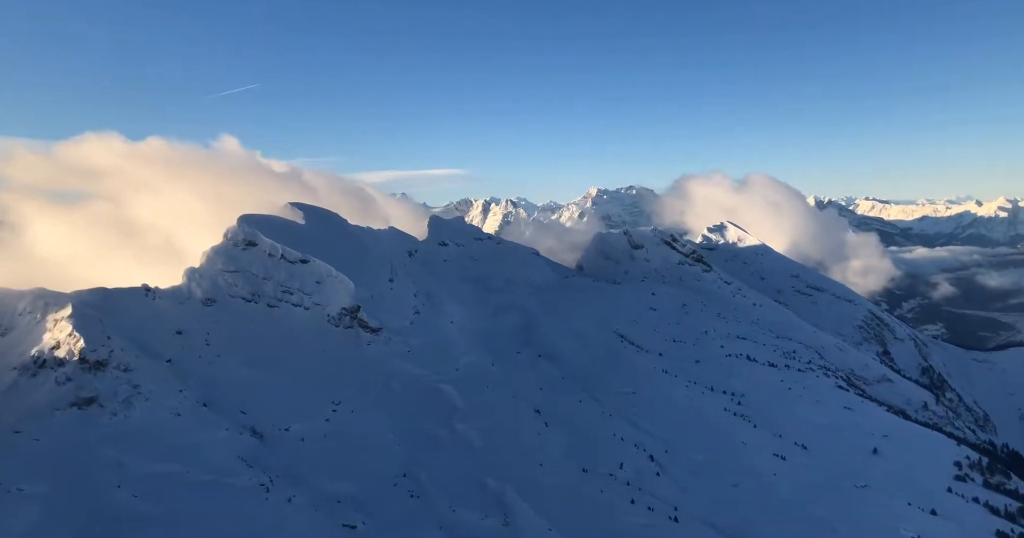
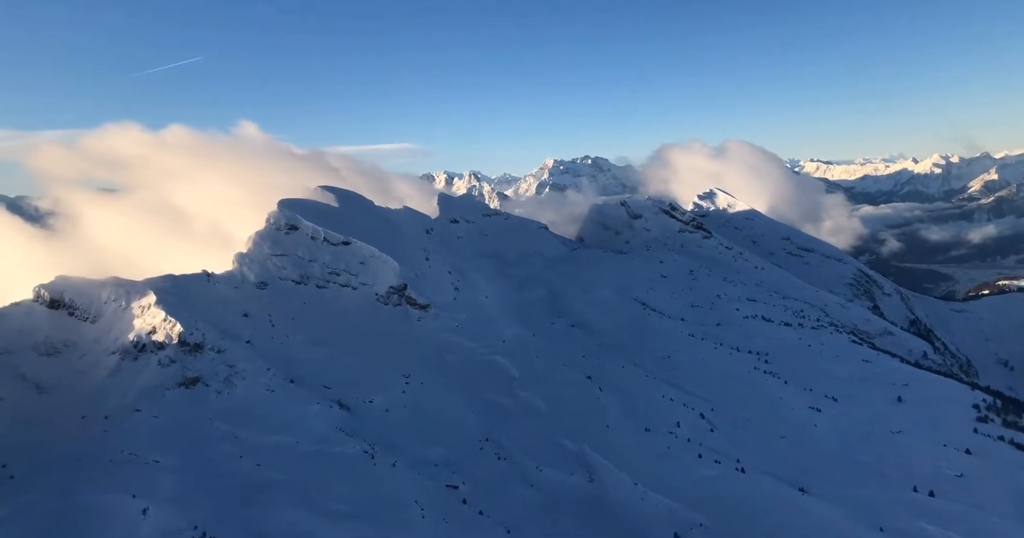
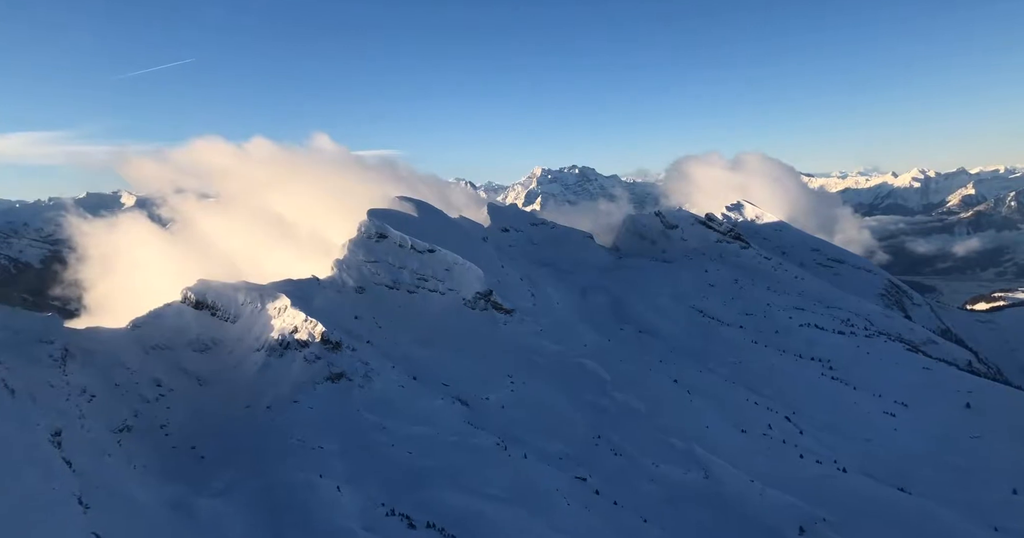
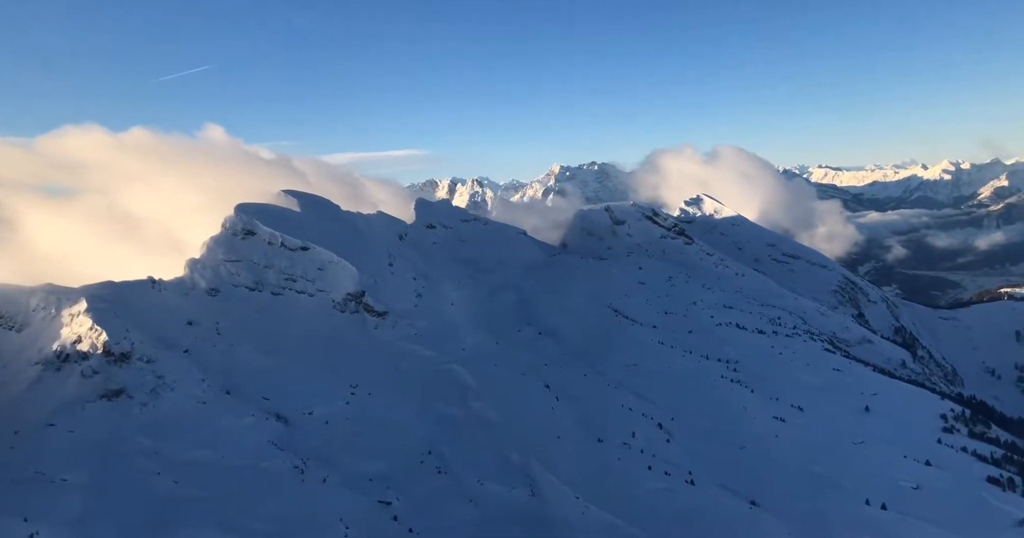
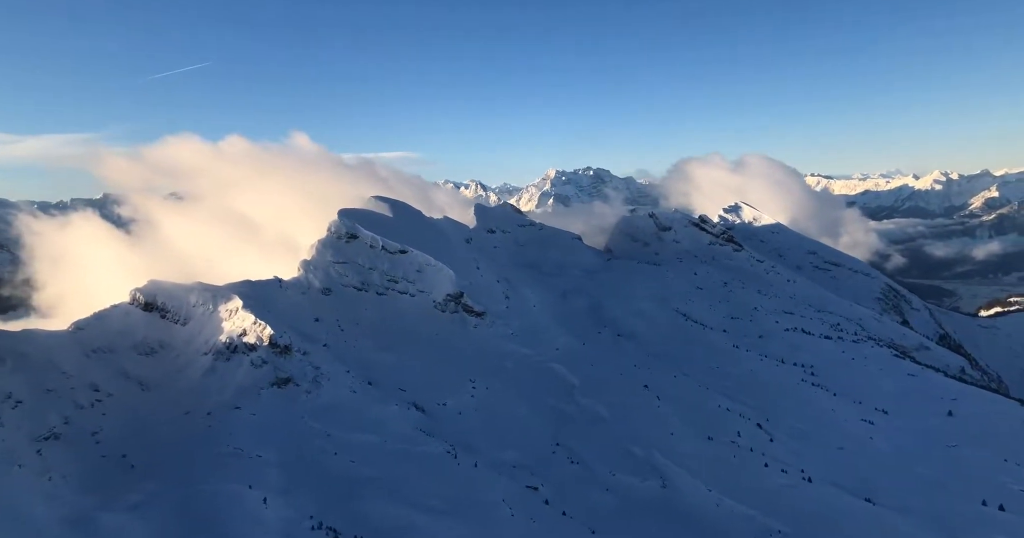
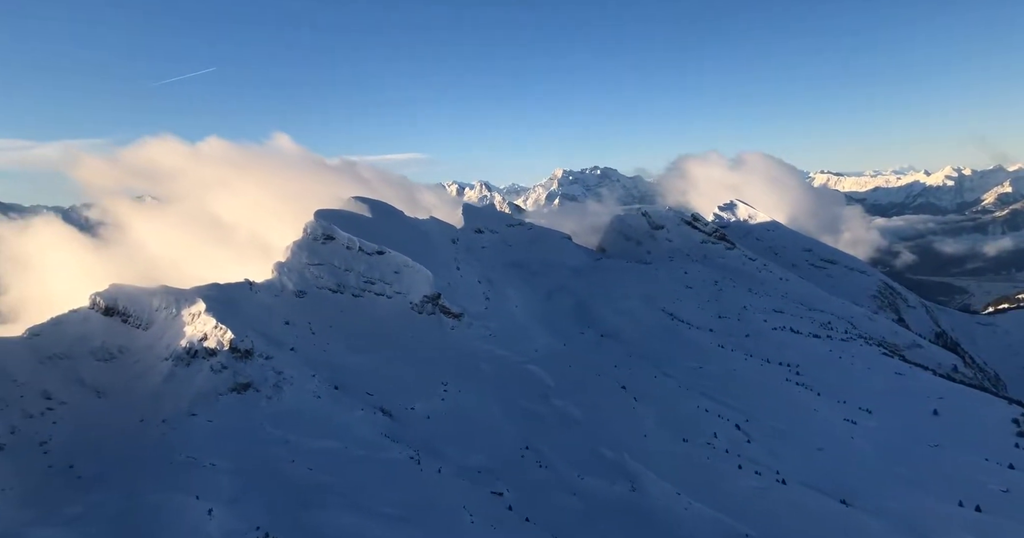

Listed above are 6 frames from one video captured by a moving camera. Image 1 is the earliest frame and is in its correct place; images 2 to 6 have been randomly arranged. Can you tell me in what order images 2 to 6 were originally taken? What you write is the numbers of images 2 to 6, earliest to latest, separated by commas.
4, 2, 6, 5, 3
